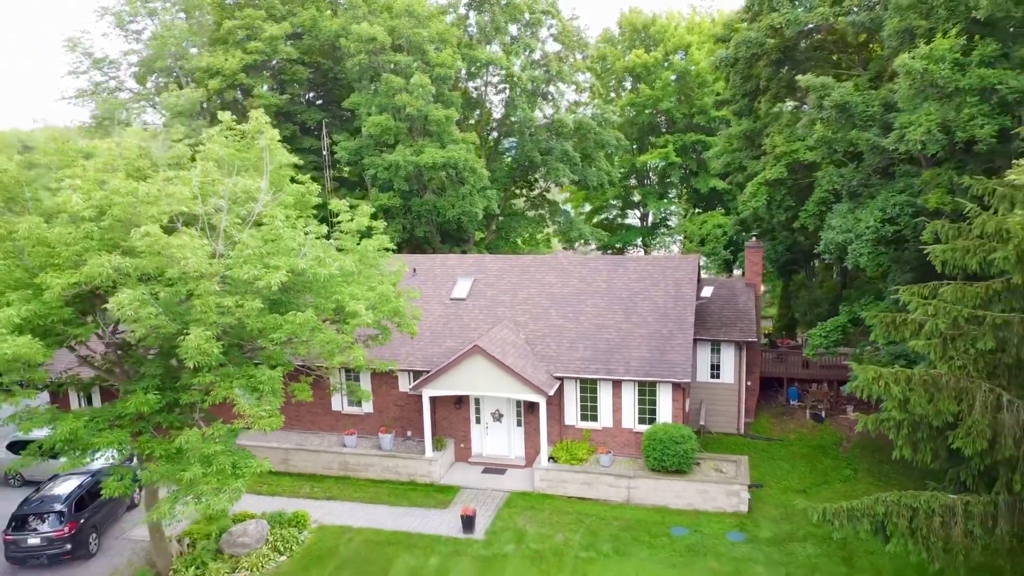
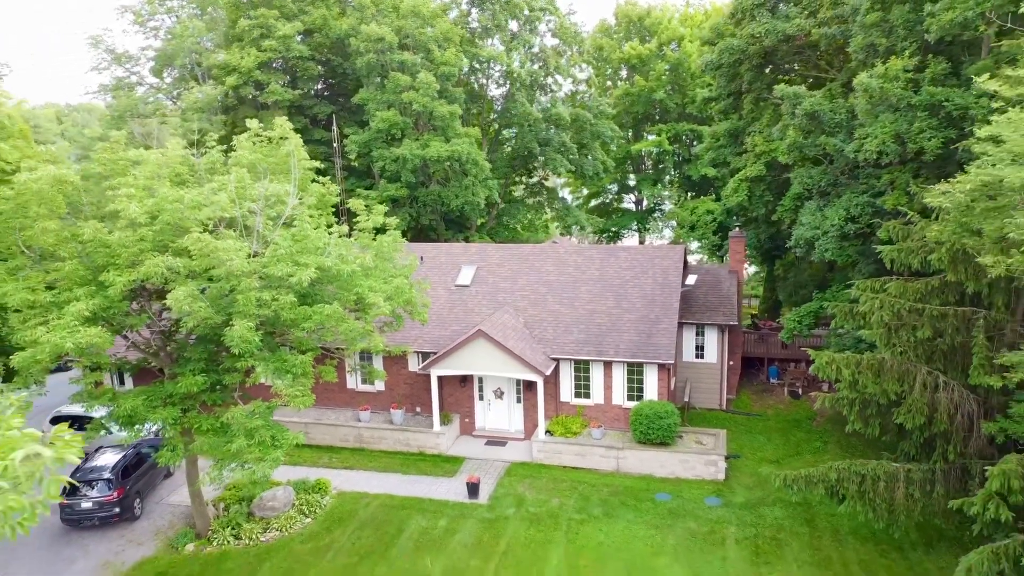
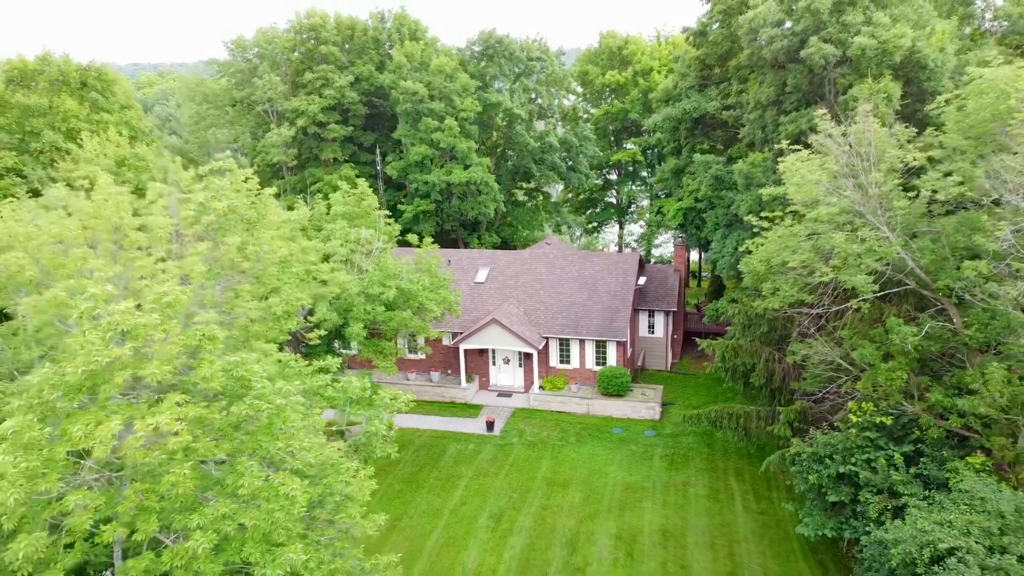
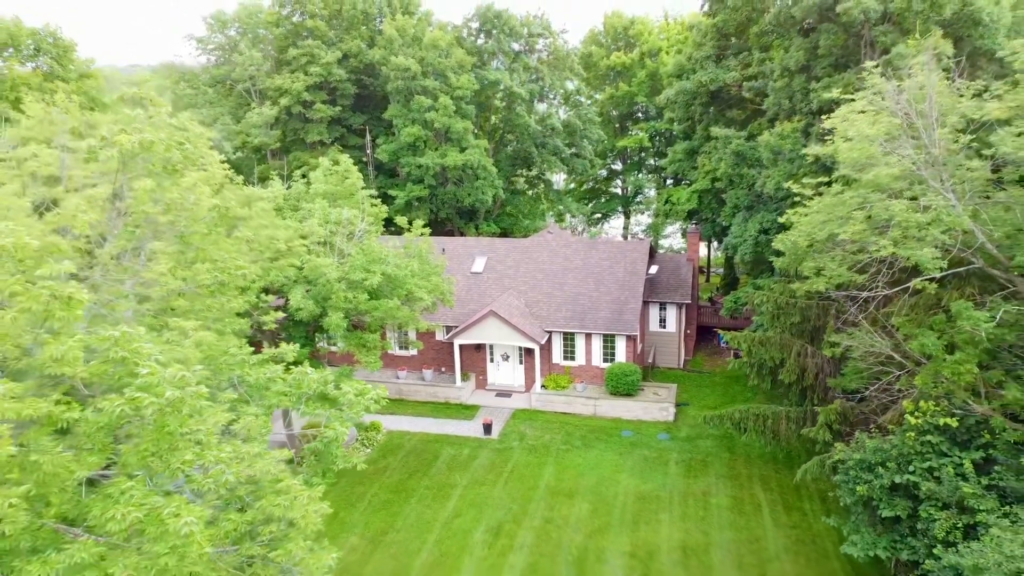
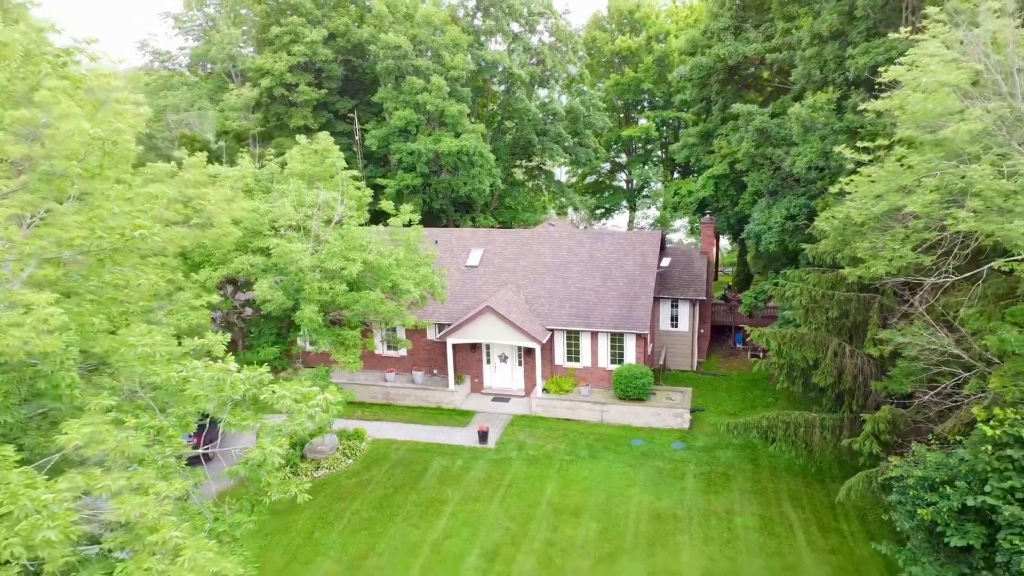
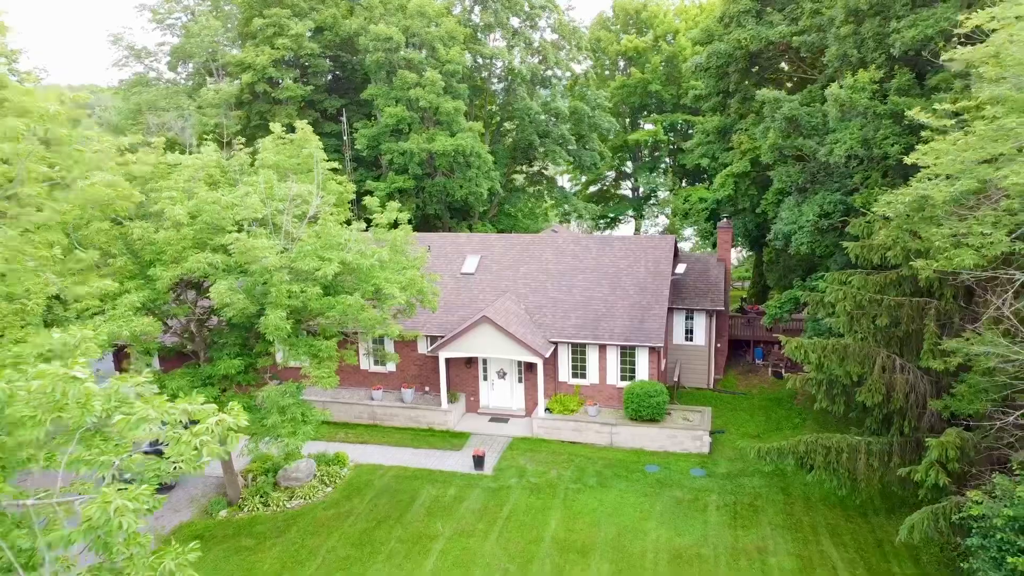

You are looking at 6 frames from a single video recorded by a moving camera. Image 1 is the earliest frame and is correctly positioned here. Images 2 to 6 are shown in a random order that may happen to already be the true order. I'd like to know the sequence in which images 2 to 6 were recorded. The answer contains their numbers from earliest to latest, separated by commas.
2, 6, 5, 4, 3
